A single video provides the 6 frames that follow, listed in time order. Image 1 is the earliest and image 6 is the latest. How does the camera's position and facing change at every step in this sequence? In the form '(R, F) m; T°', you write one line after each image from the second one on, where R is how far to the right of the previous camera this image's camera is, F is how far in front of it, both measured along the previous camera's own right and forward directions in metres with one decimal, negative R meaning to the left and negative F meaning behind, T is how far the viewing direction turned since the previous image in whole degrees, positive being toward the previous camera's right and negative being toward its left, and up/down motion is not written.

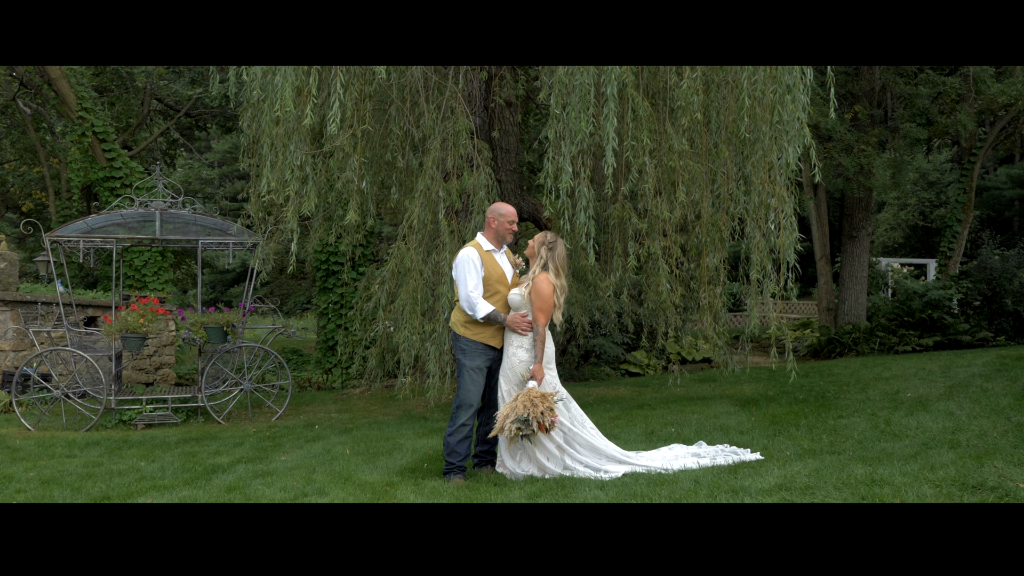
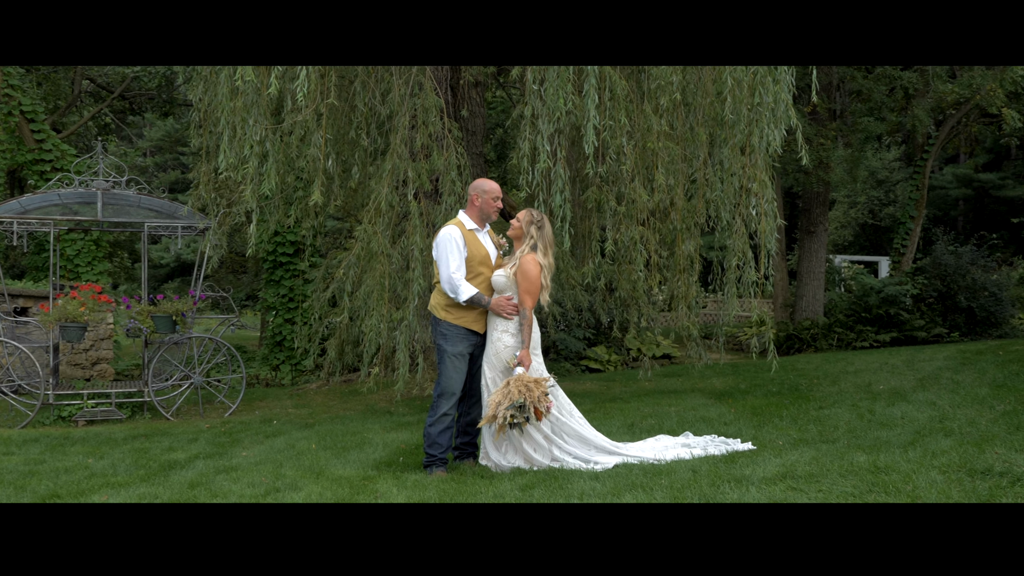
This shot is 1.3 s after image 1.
(-0.4, +0.3) m; +5°
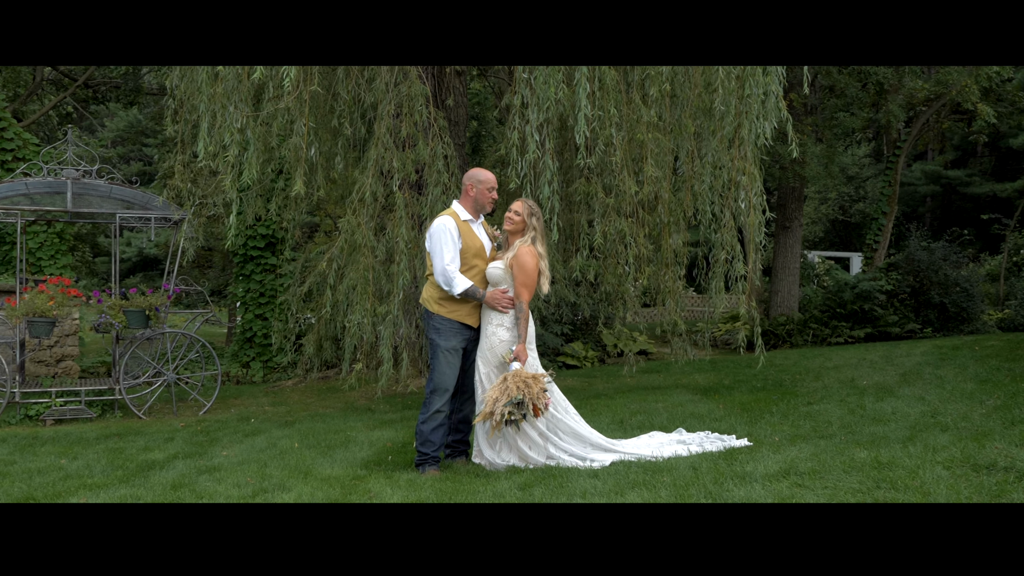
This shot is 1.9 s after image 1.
(-0.2, +0.1) m; +3°
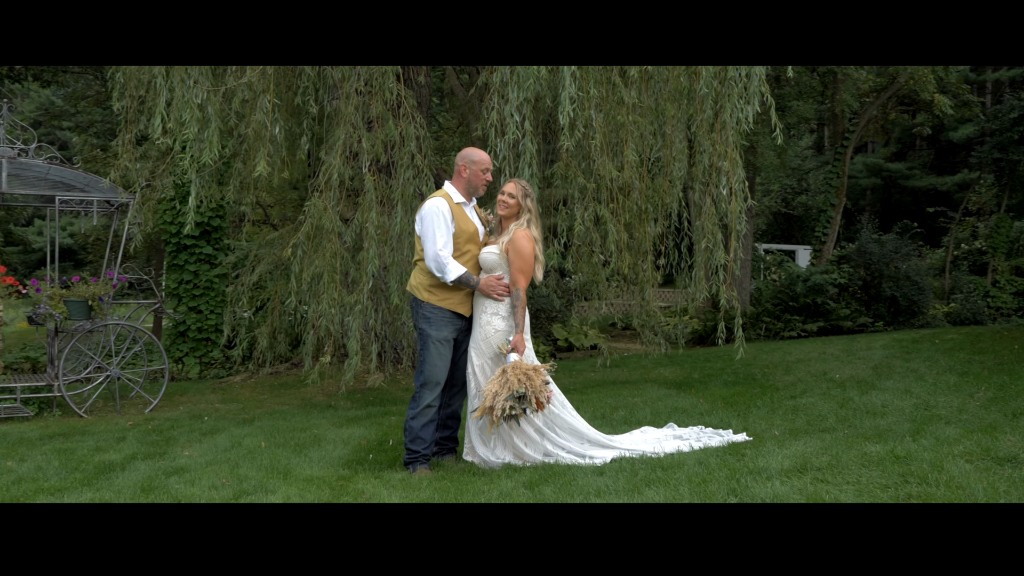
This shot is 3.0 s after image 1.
(-0.5, +0.4) m; +6°
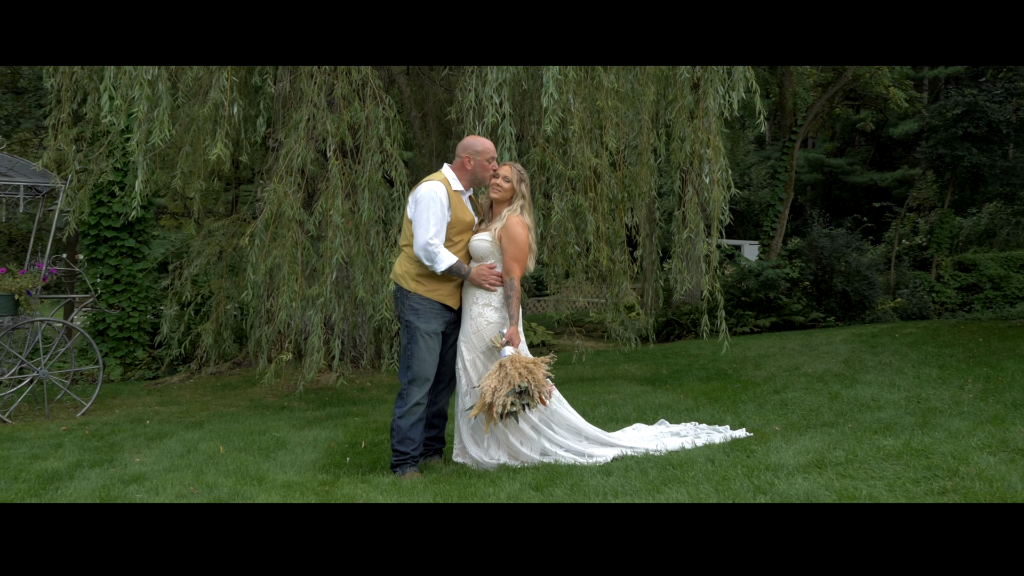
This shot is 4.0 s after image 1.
(-0.4, +0.4) m; +5°
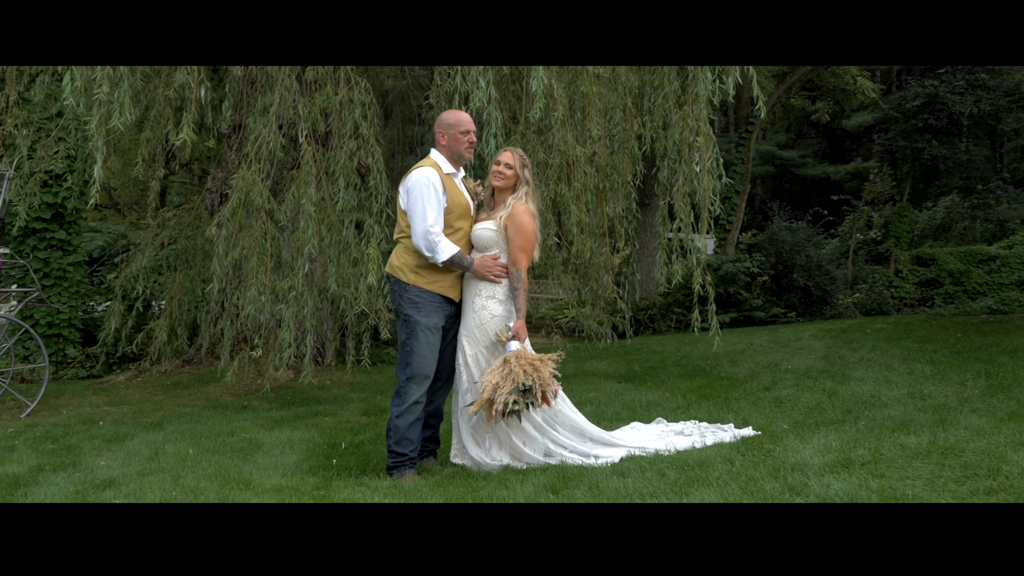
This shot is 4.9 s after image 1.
(-0.4, +0.4) m; +5°
